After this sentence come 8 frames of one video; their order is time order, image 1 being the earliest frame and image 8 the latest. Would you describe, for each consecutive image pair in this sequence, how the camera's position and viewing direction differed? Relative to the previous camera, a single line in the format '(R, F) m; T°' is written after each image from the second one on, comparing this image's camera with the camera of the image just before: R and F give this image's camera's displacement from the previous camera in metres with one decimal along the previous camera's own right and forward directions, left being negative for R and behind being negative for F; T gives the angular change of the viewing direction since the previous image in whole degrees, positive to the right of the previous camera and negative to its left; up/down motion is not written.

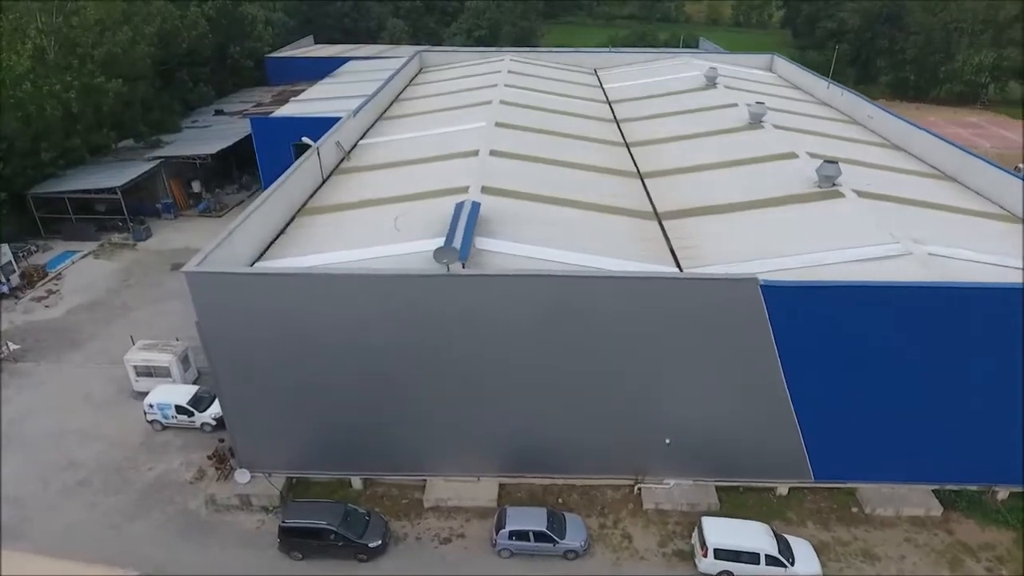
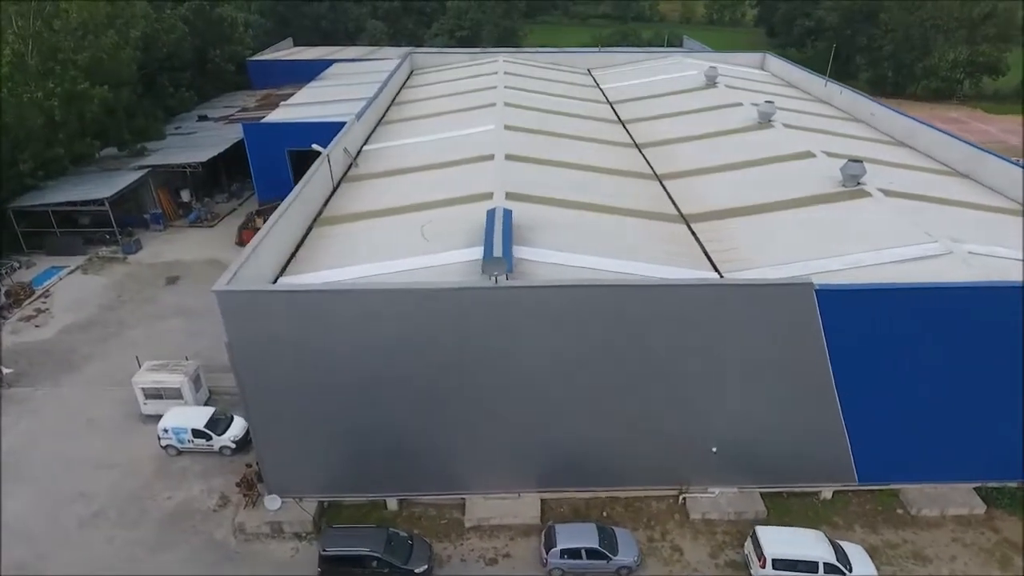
(-1.3, +0.4) m; +3°
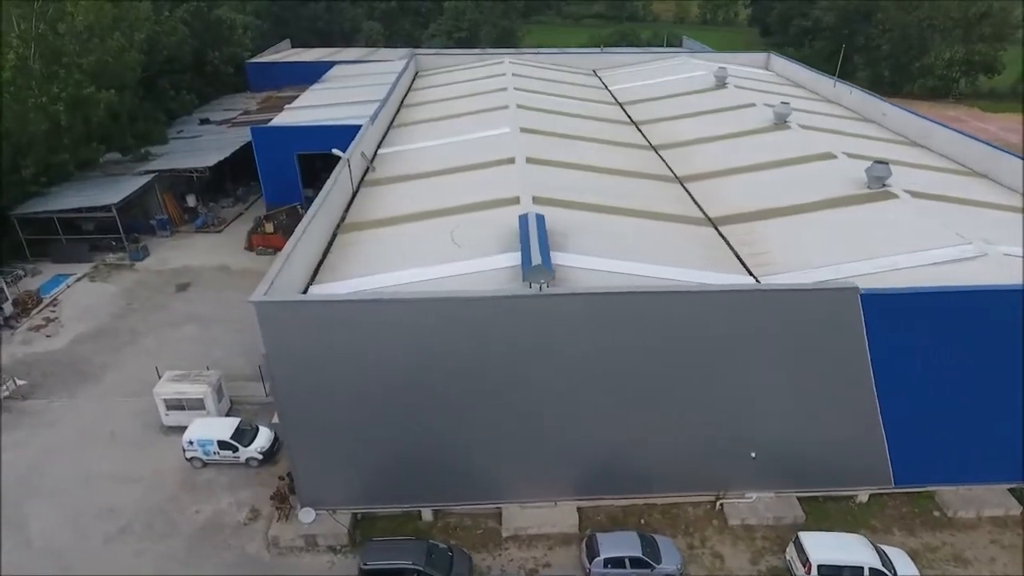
(-0.9, +0.2) m; +1°
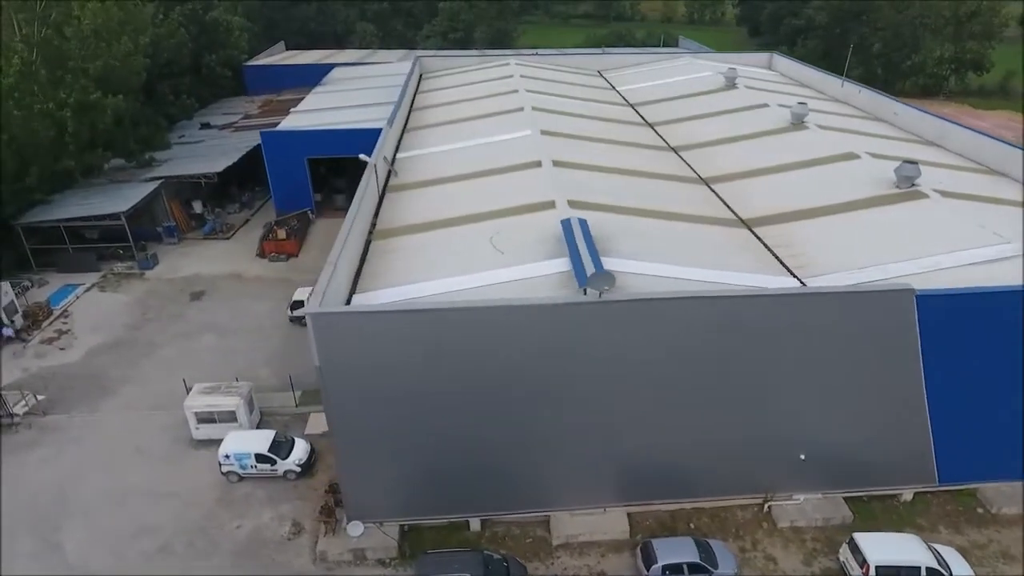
(-1.2, +0.1) m; +2°
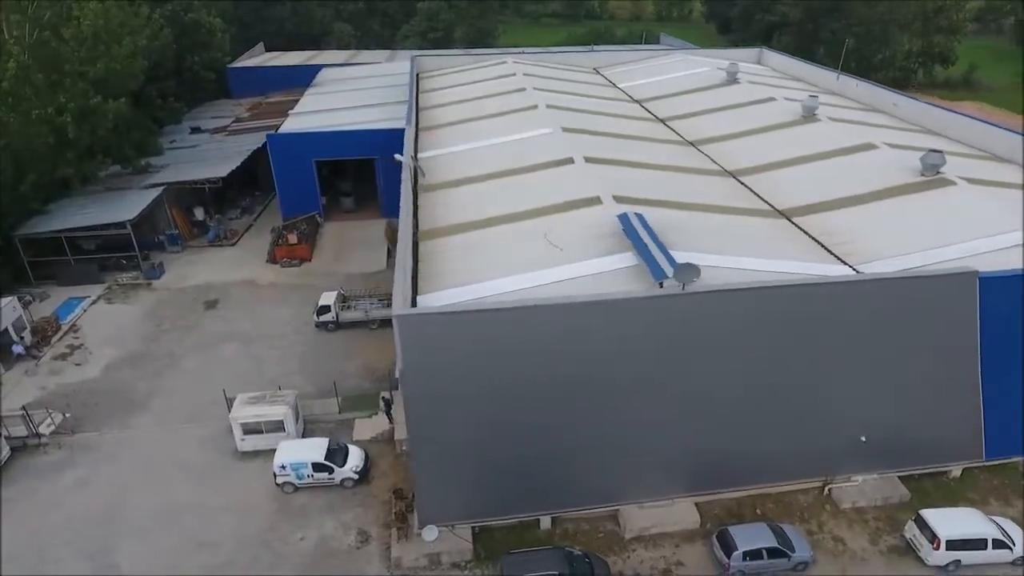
(-1.9, +0.1) m; +3°
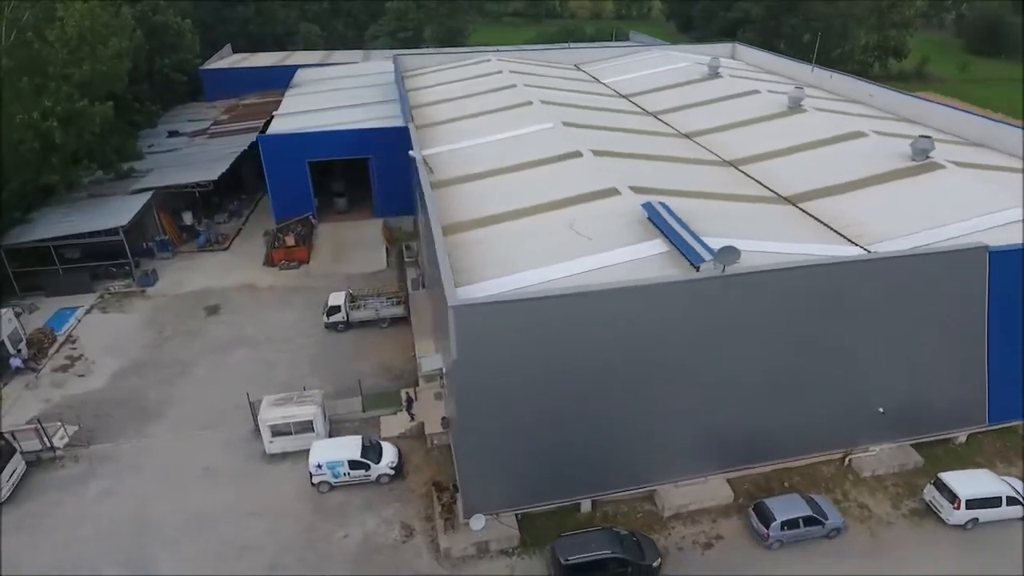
(-1.5, -0.2) m; +4°
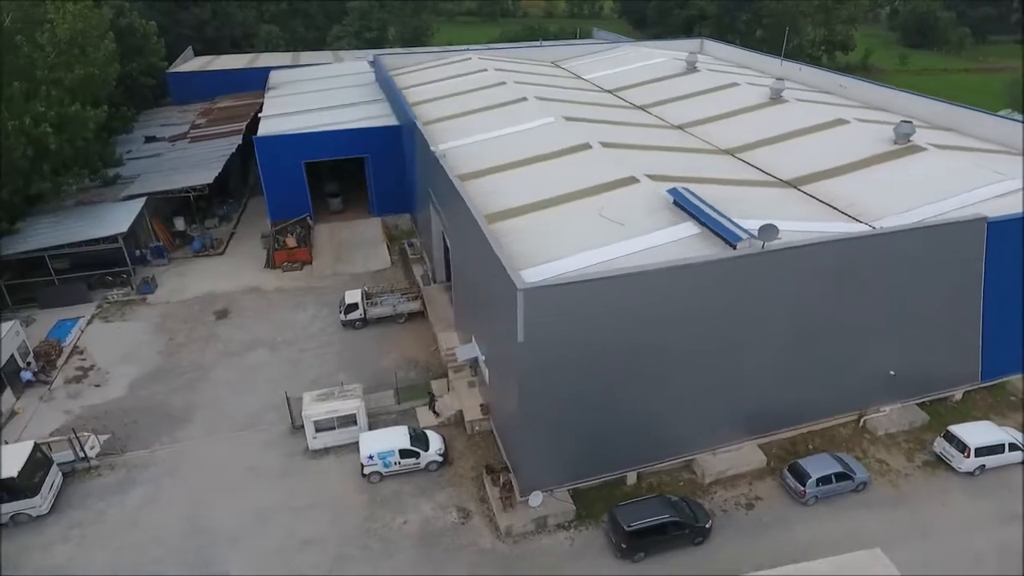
(-1.9, -0.4) m; +5°
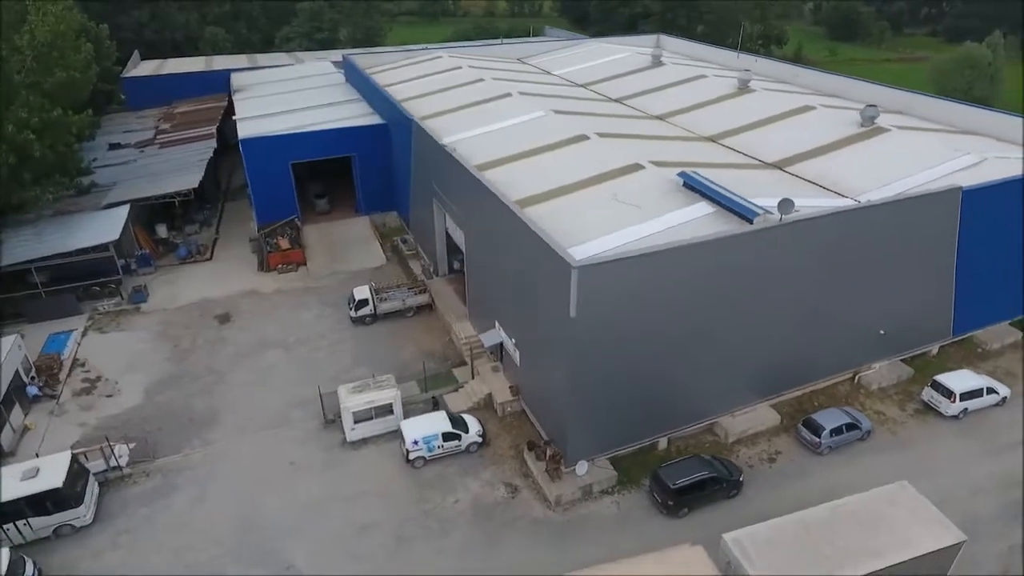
(-2.0, -0.5) m; +6°
